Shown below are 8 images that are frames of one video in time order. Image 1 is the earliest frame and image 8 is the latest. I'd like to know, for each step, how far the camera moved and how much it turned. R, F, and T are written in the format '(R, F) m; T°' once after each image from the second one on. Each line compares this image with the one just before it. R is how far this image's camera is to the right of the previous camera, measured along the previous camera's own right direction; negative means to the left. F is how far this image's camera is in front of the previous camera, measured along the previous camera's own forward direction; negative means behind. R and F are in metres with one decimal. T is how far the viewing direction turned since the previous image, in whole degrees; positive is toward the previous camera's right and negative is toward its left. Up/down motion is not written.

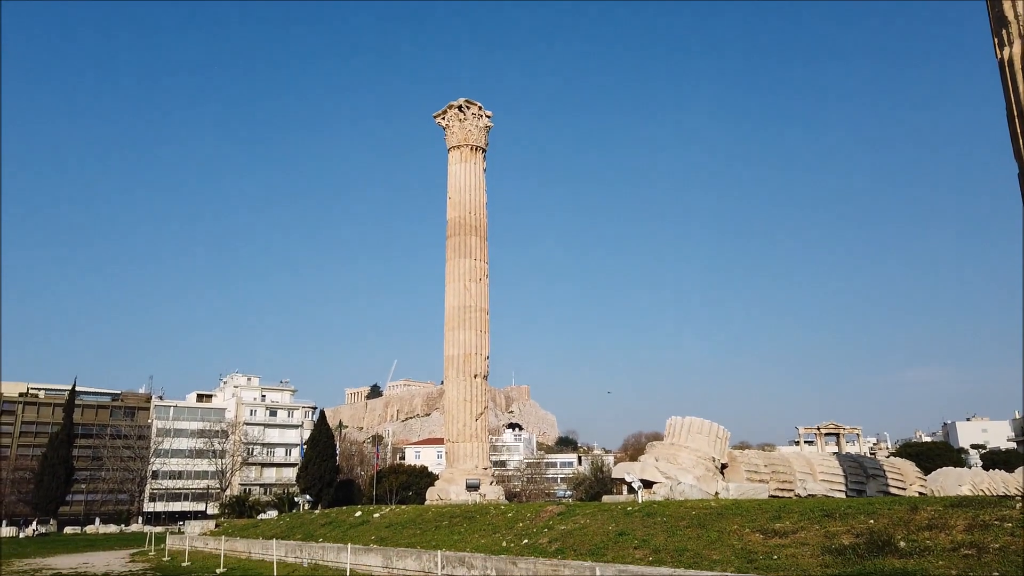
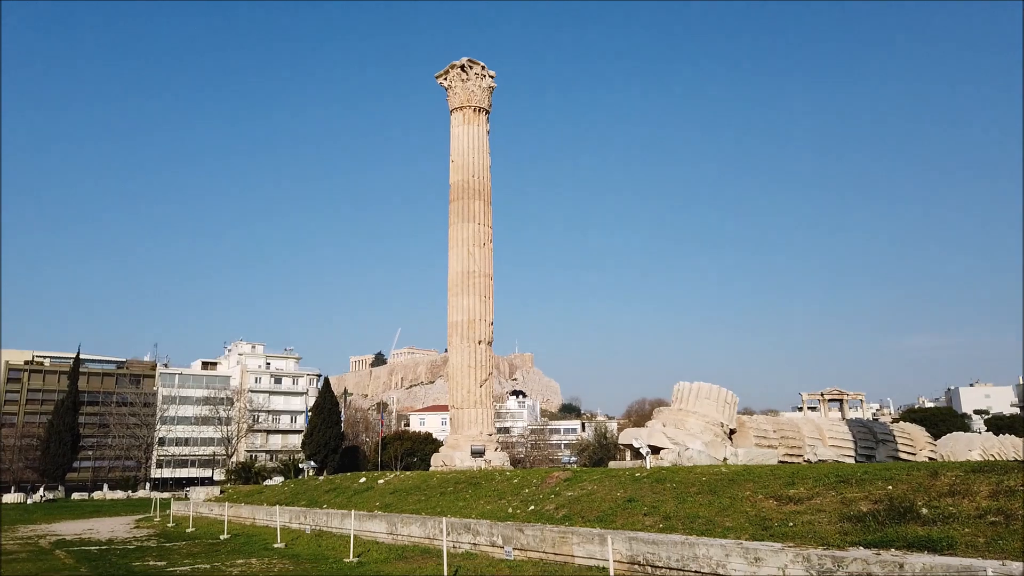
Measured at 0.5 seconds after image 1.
(0.0, +0.5) m; 0°
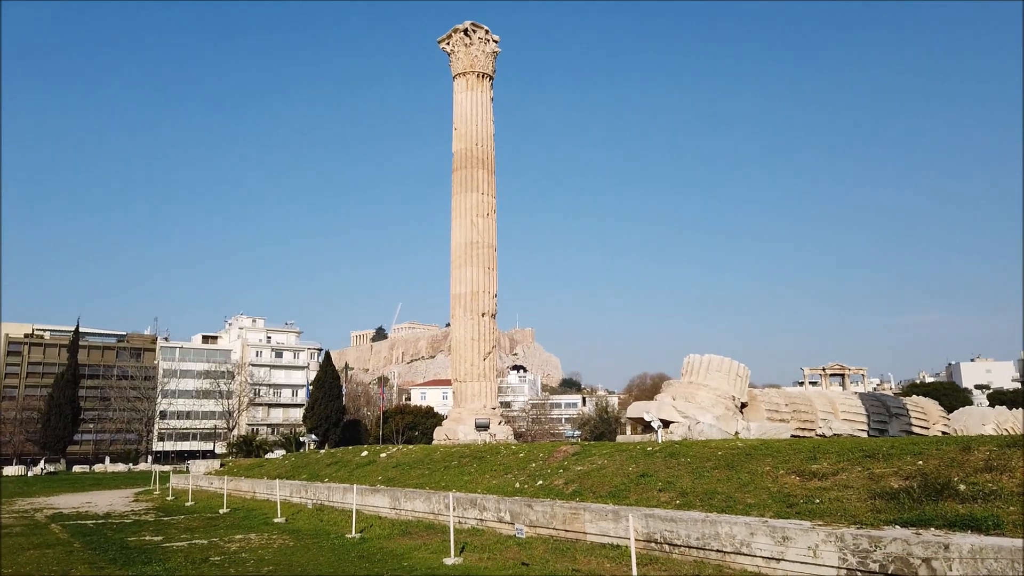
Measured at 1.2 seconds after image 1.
(-0.2, +0.7) m; 0°
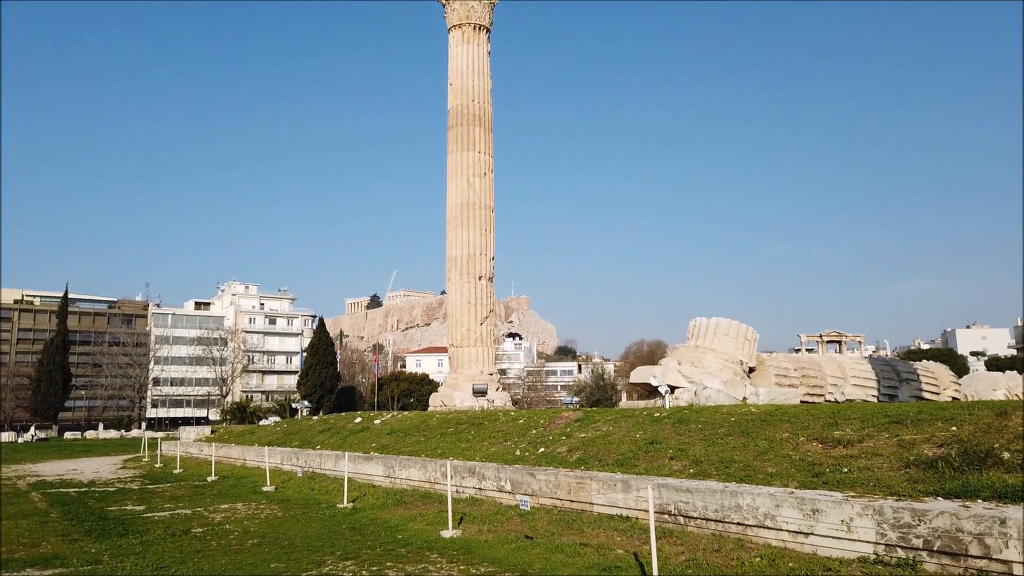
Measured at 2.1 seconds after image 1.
(-0.1, +0.9) m; 0°
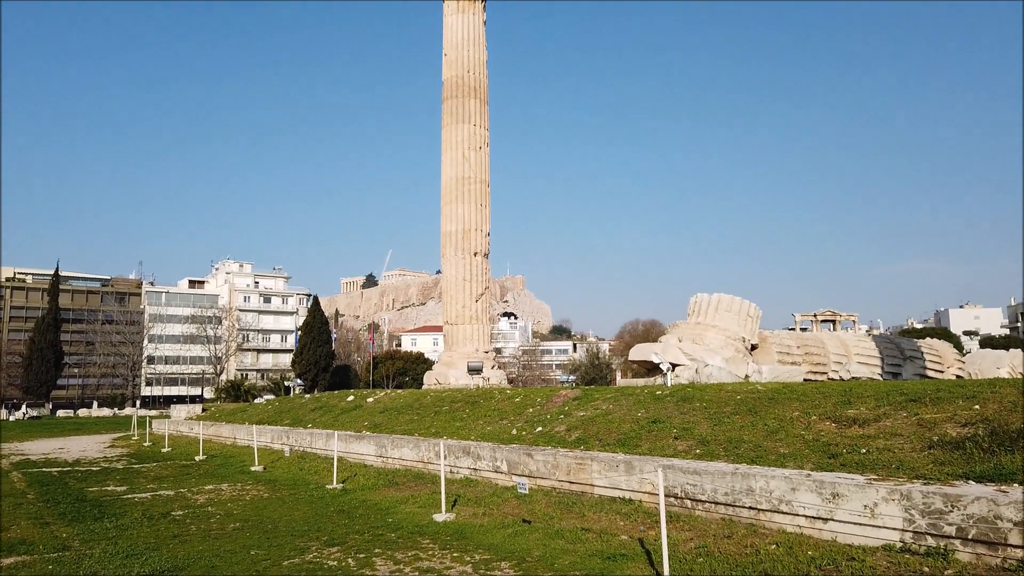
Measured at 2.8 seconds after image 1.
(0.0, +0.7) m; 0°
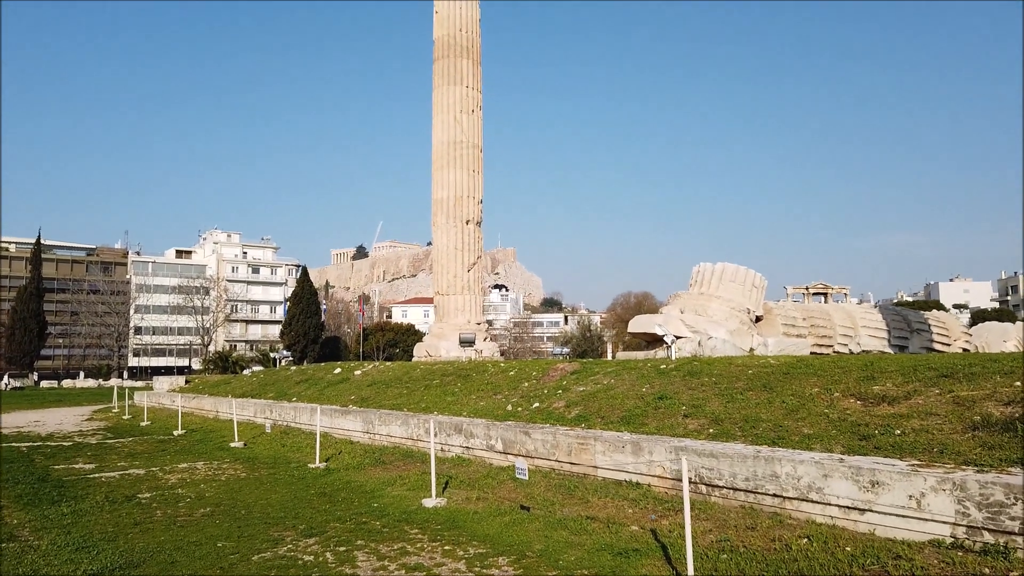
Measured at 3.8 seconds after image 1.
(-0.1, +1.0) m; +1°
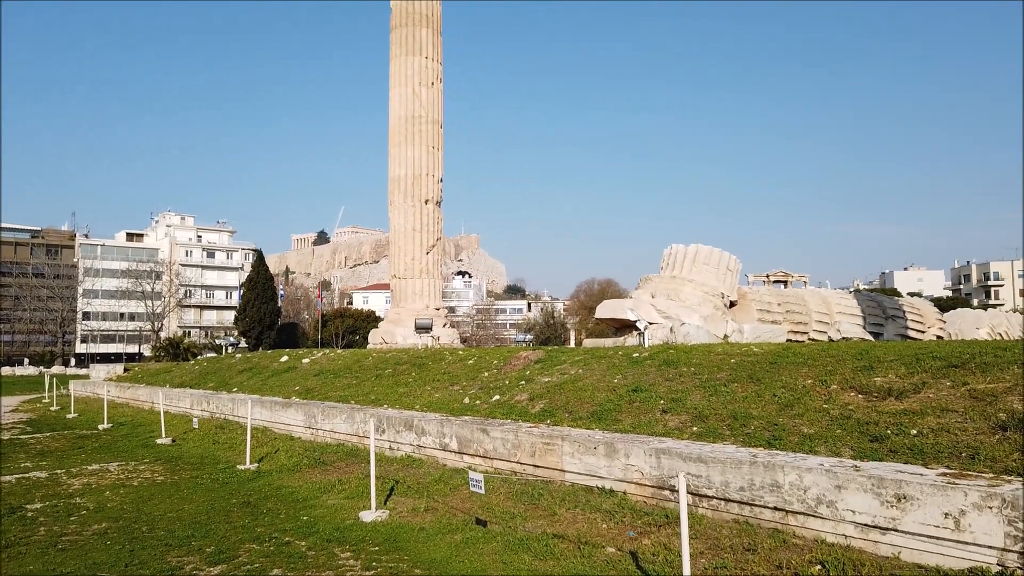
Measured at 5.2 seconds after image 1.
(+0.1, +1.4) m; +3°
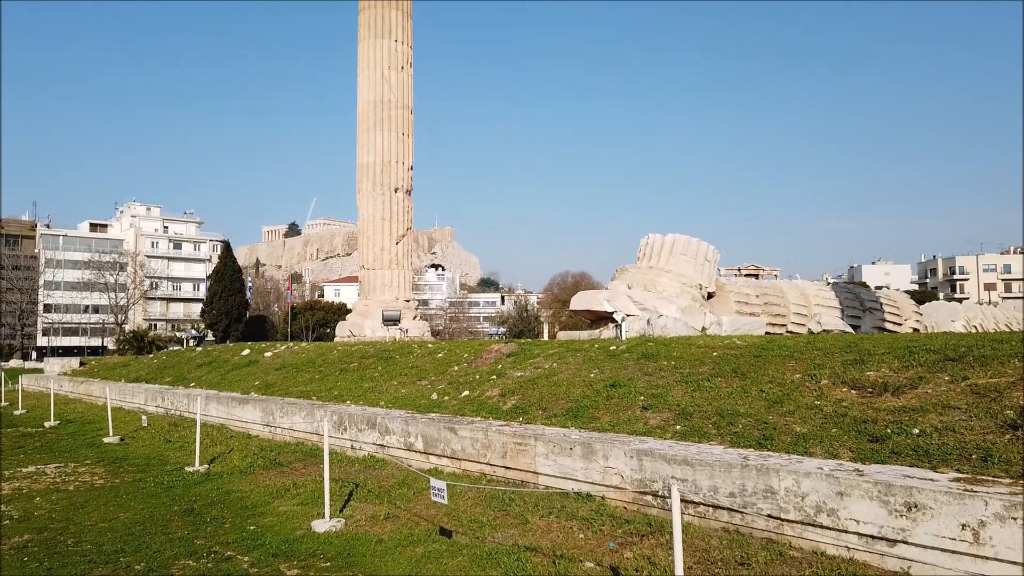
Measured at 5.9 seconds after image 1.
(0.0, +0.7) m; +2°
